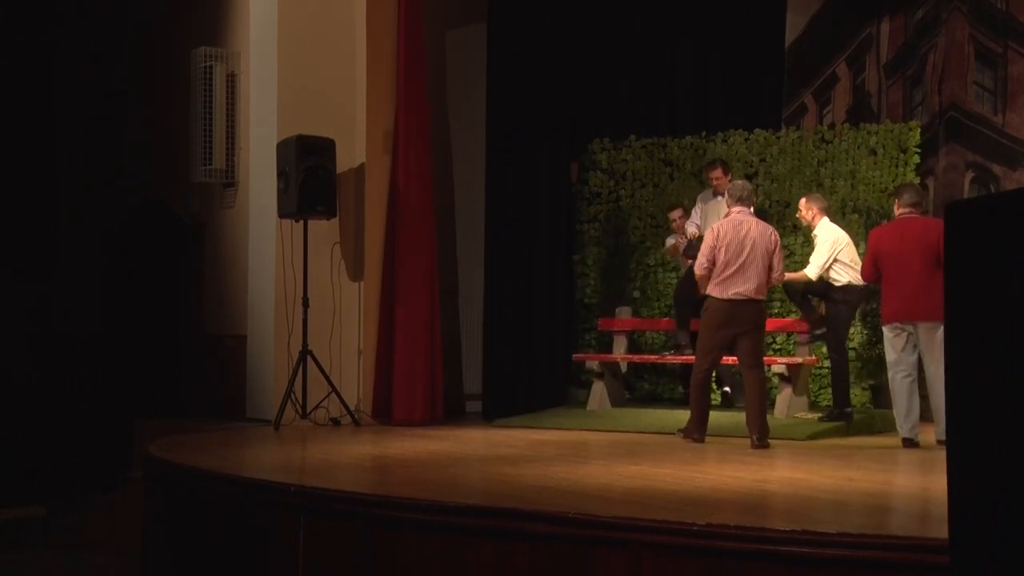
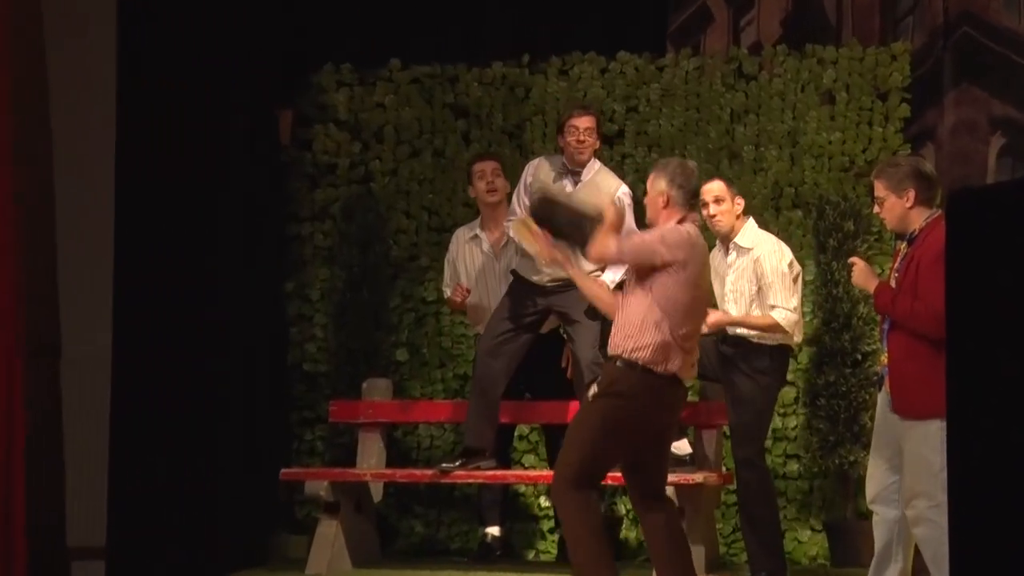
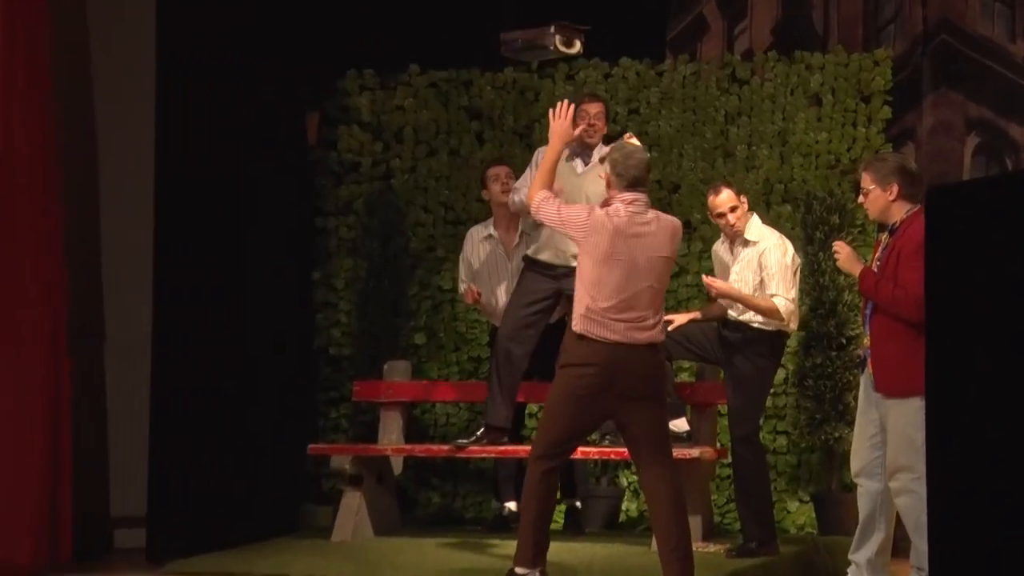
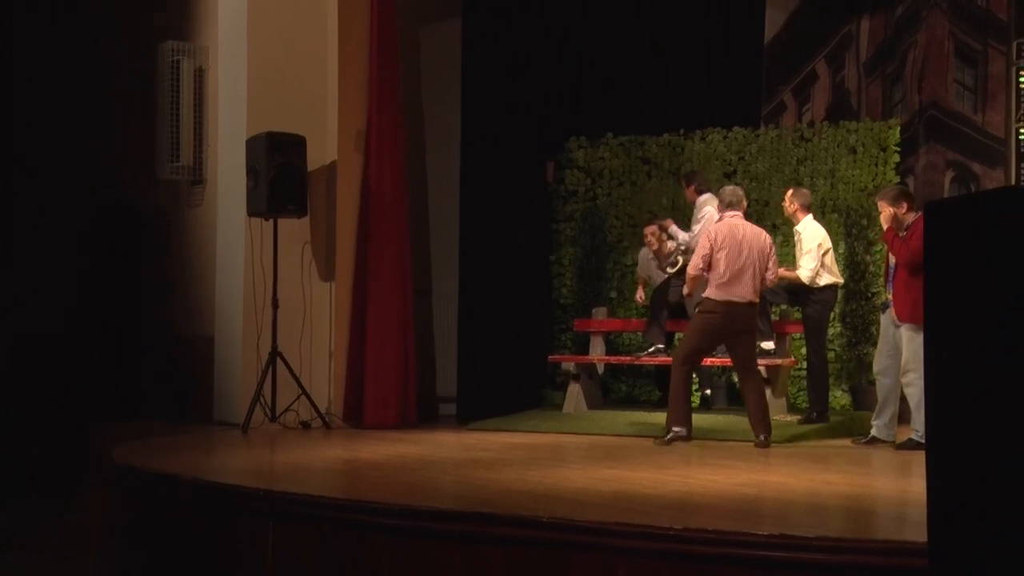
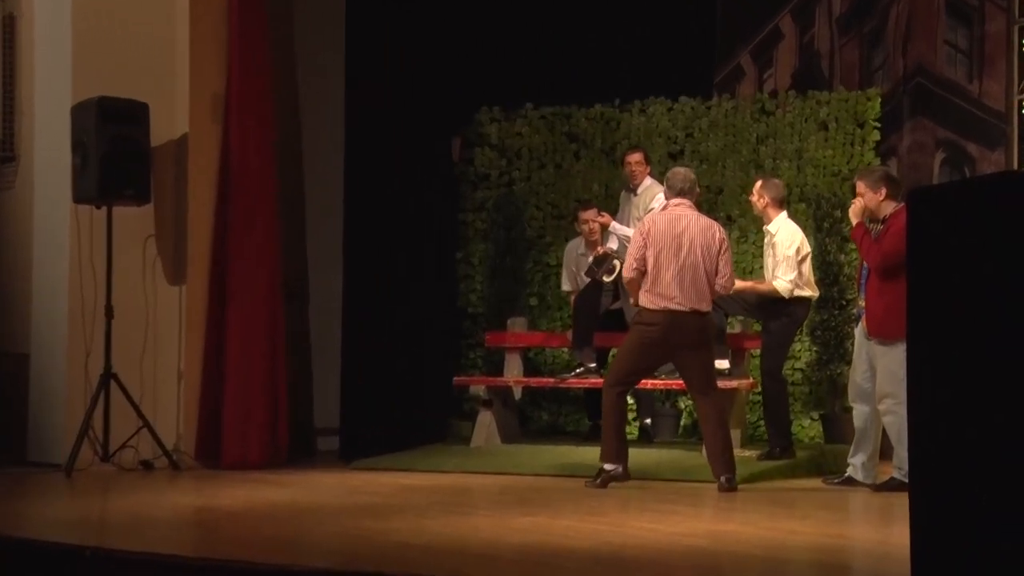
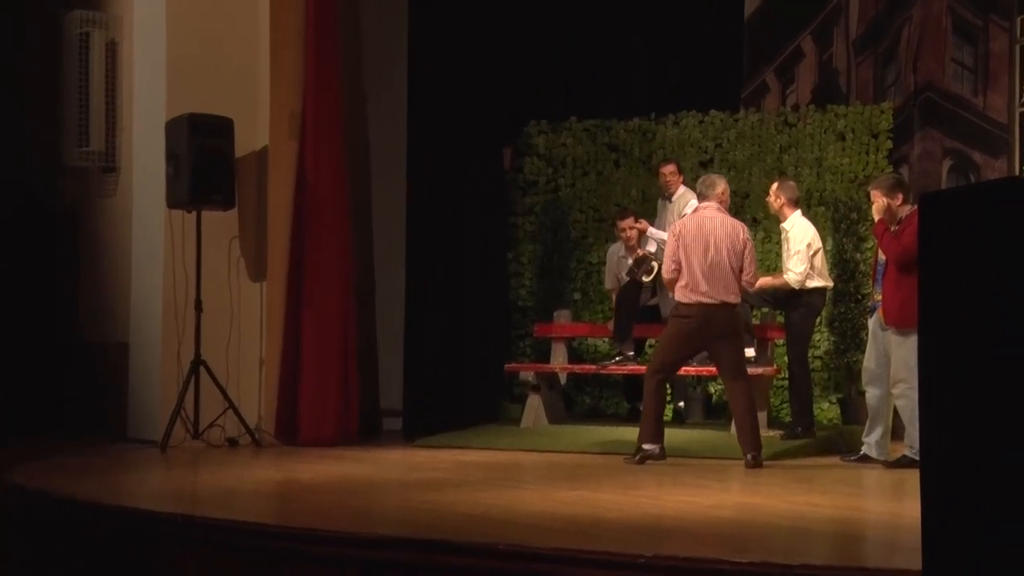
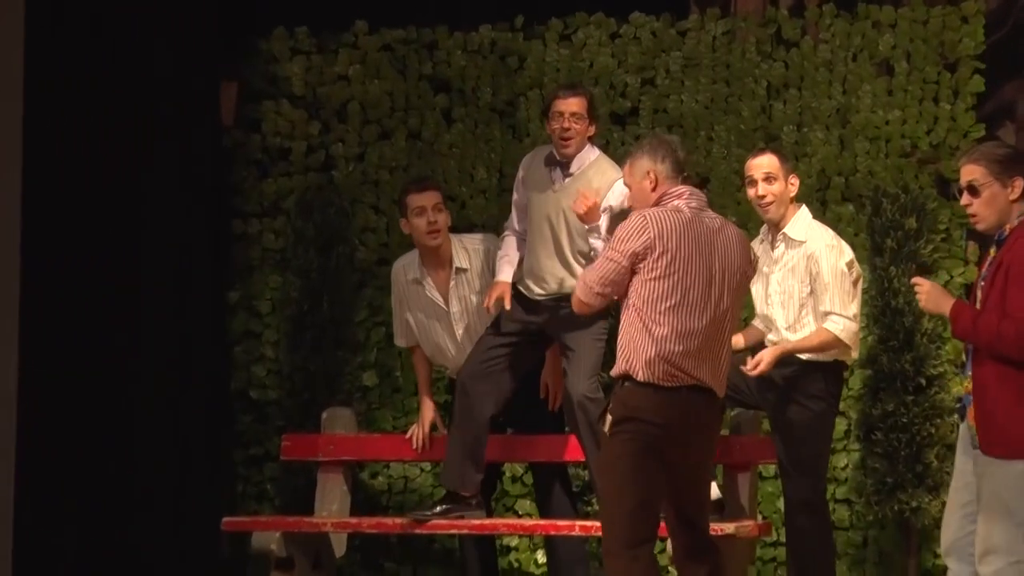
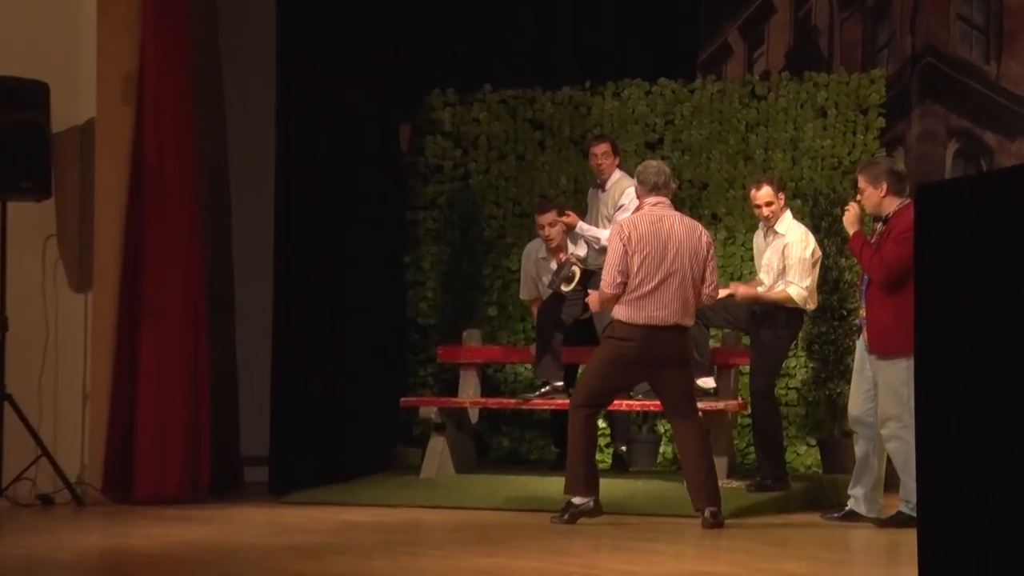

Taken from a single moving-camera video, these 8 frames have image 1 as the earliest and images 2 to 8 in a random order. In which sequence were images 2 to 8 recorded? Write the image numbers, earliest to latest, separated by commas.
4, 6, 5, 8, 3, 2, 7
